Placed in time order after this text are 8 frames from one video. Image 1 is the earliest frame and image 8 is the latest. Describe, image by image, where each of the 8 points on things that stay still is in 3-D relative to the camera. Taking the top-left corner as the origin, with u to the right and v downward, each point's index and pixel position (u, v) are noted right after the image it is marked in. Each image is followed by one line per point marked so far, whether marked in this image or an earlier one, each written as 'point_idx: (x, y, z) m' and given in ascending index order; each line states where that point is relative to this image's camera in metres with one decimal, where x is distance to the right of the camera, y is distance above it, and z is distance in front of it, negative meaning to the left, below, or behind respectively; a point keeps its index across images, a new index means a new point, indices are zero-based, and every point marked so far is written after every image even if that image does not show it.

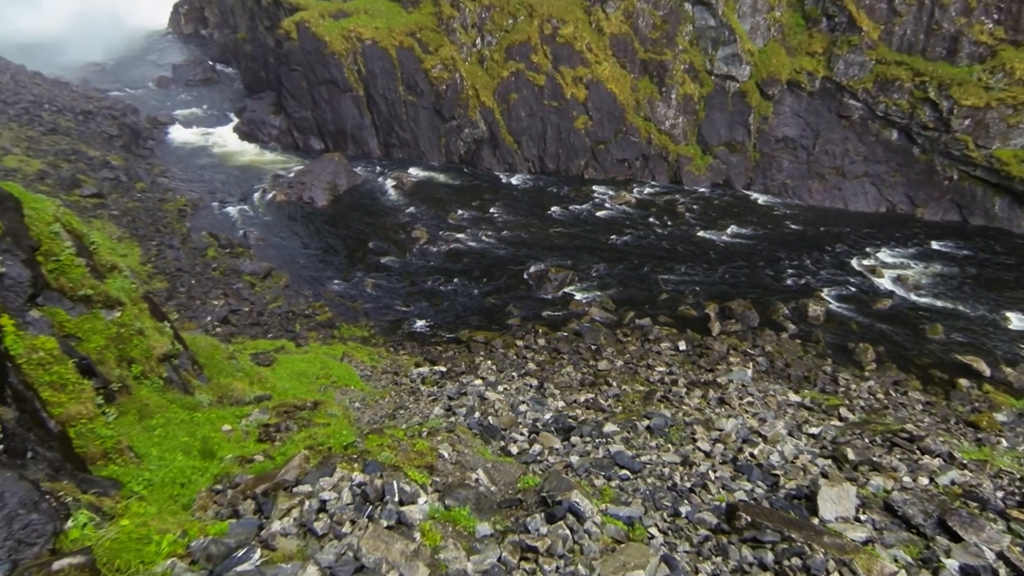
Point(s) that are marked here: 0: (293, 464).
0: (-3.3, -2.7, +9.7) m
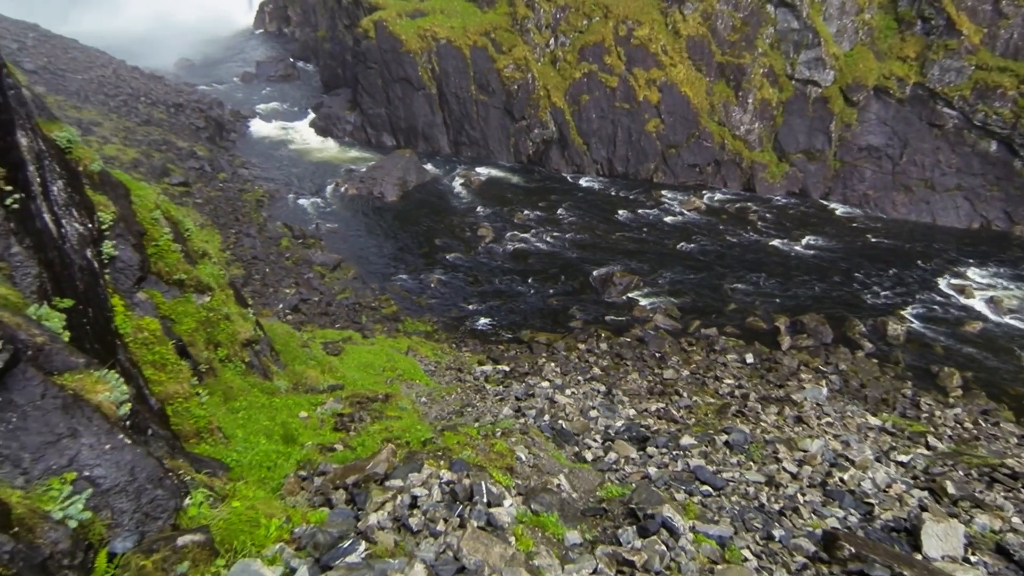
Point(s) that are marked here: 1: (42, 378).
0: (-2.0, -2.6, +9.8) m
1: (-4.5, -0.9, +6.2) m
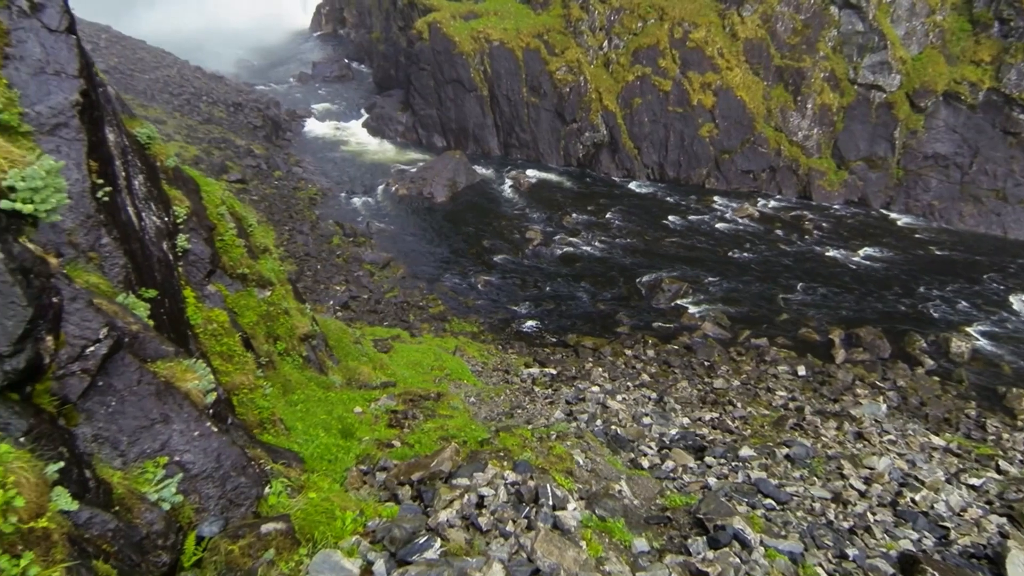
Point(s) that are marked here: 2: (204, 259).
0: (-1.0, -2.6, +9.9) m
1: (-3.7, -0.8, +6.4) m
2: (-7.3, +0.7, +15.4) m
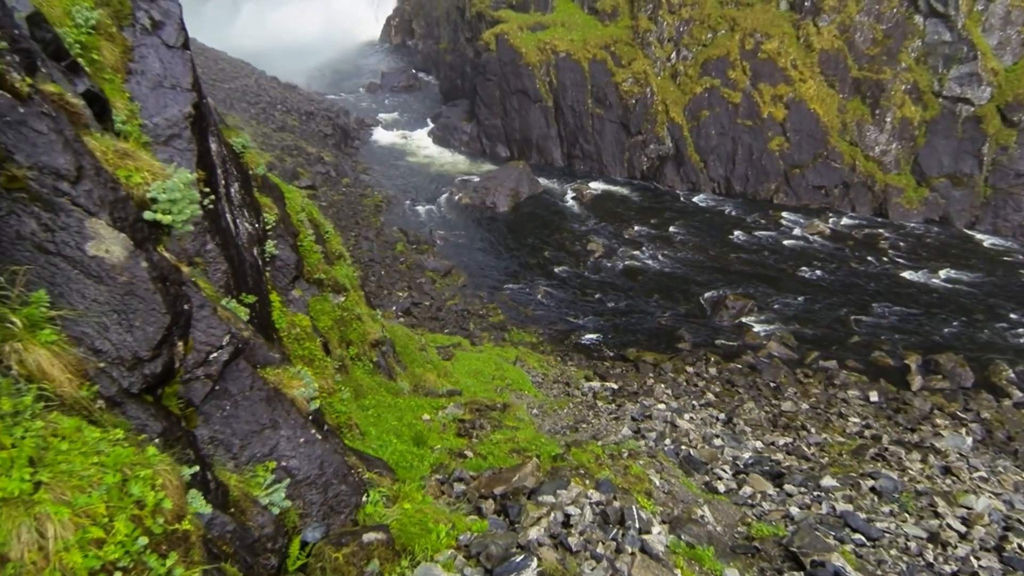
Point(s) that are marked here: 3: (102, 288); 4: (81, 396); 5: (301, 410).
0: (+0.2, -2.8, +9.9) m
1: (-2.7, -0.8, +6.7) m
2: (-5.5, +0.6, +15.9) m
3: (-3.1, 0.0, +4.9) m
4: (-3.0, -0.8, +4.5) m
5: (-2.3, -1.3, +7.1) m
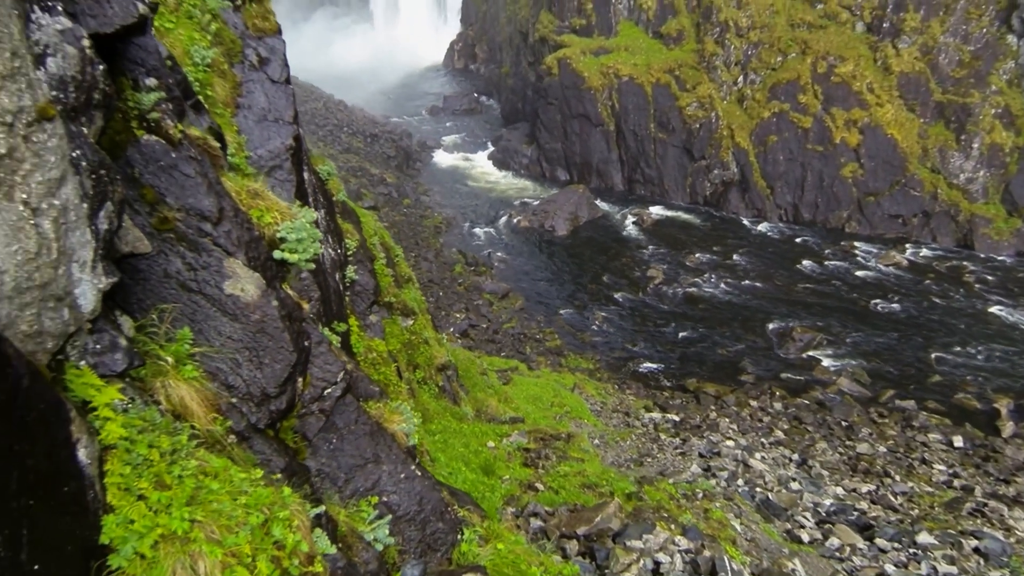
0: (+1.5, -3.4, +9.6) m
1: (-1.6, -1.2, +6.8) m
2: (-3.6, -0.1, +16.2) m
3: (-2.2, -0.3, +5.0) m
4: (-2.1, -1.0, +4.7) m
5: (-1.2, -1.7, +7.1) m
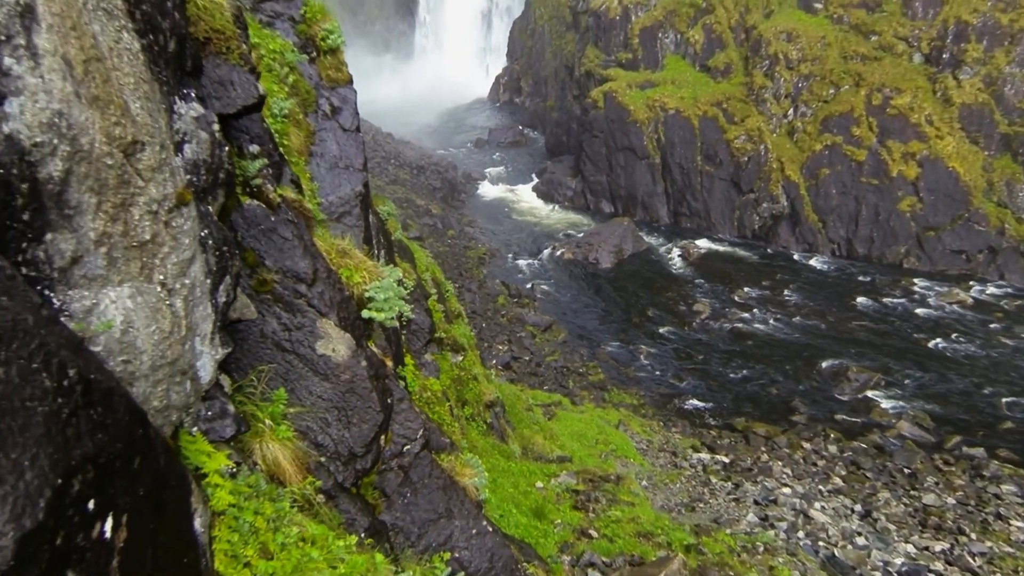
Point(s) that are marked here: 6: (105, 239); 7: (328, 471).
0: (+2.4, -4.1, +9.4) m
1: (-0.9, -1.8, +6.8) m
2: (-2.2, -1.0, +16.4) m
3: (-1.5, -0.8, +5.1) m
4: (-1.5, -1.5, +4.7) m
5: (-0.4, -2.3, +7.1) m
6: (-1.8, +0.2, +2.9) m
7: (-1.4, -1.4, +5.0) m
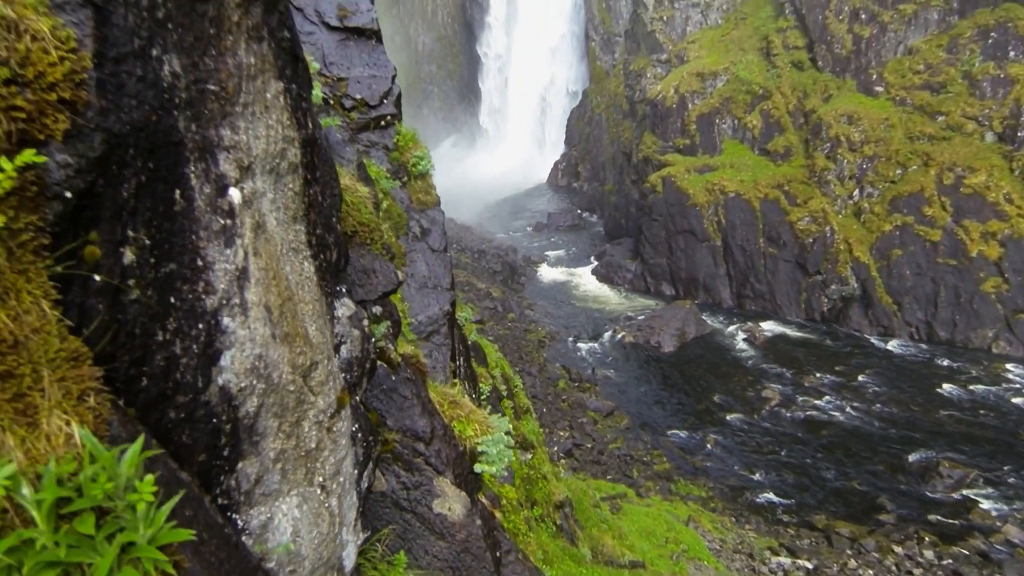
0: (+3.7, -5.9, +8.6) m
1: (+0.2, -3.3, +6.6) m
2: (-0.3, -3.7, +16.3) m
3: (-0.6, -2.1, +5.2) m
4: (-0.6, -2.7, +4.7) m
5: (+0.6, -3.8, +6.8) m
6: (-1.1, -0.8, +3.1) m
7: (-0.5, -2.7, +5.0) m
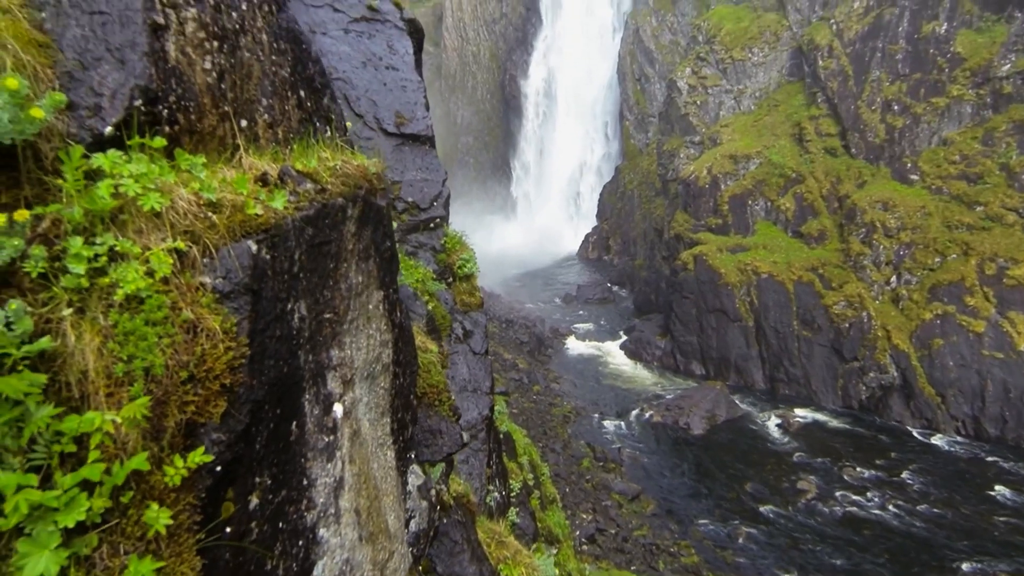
0: (+4.0, -7.6, +7.9) m
1: (+0.5, -4.7, +6.4) m
2: (+0.4, -6.1, +16.0) m
3: (-0.2, -3.3, +5.1) m
4: (-0.3, -3.9, +4.5) m
5: (+1.0, -5.3, +6.5) m
6: (-0.8, -1.8, +3.2) m
7: (-0.2, -3.9, +4.8) m
